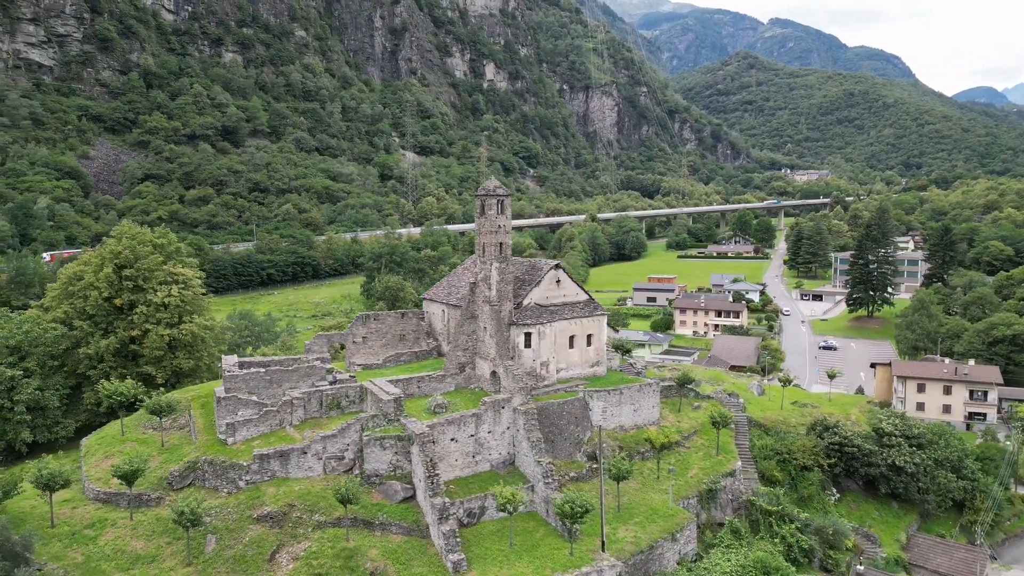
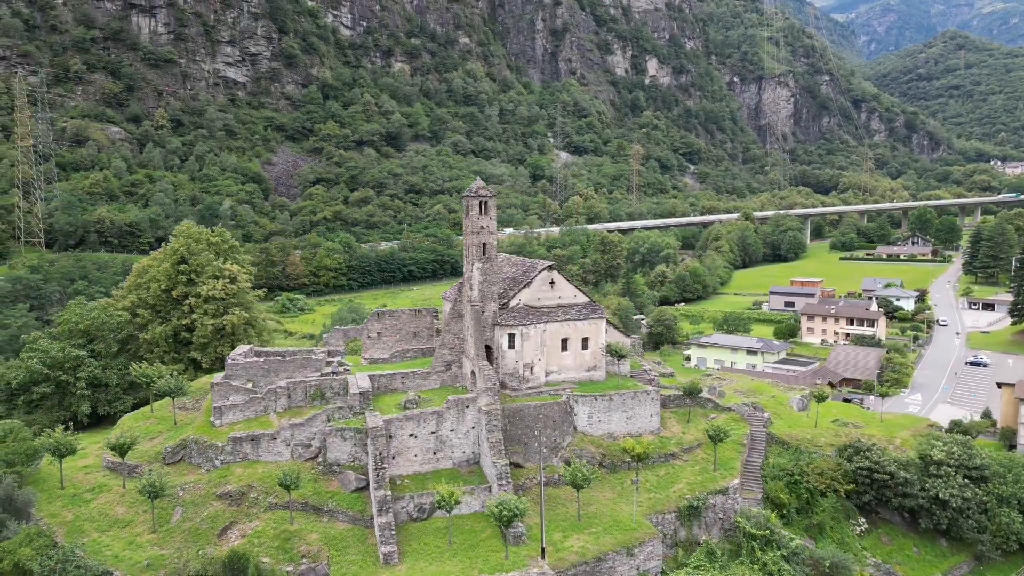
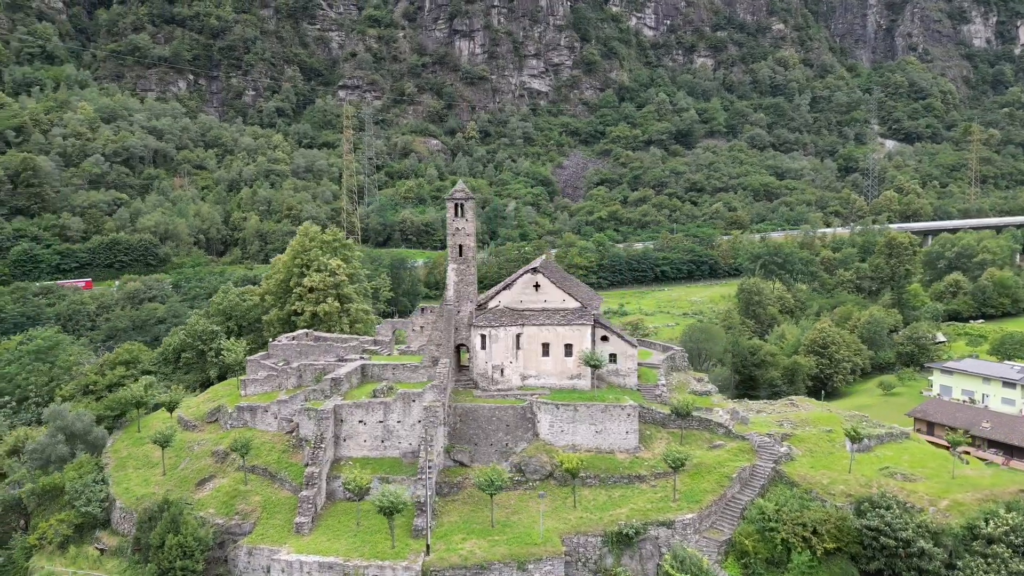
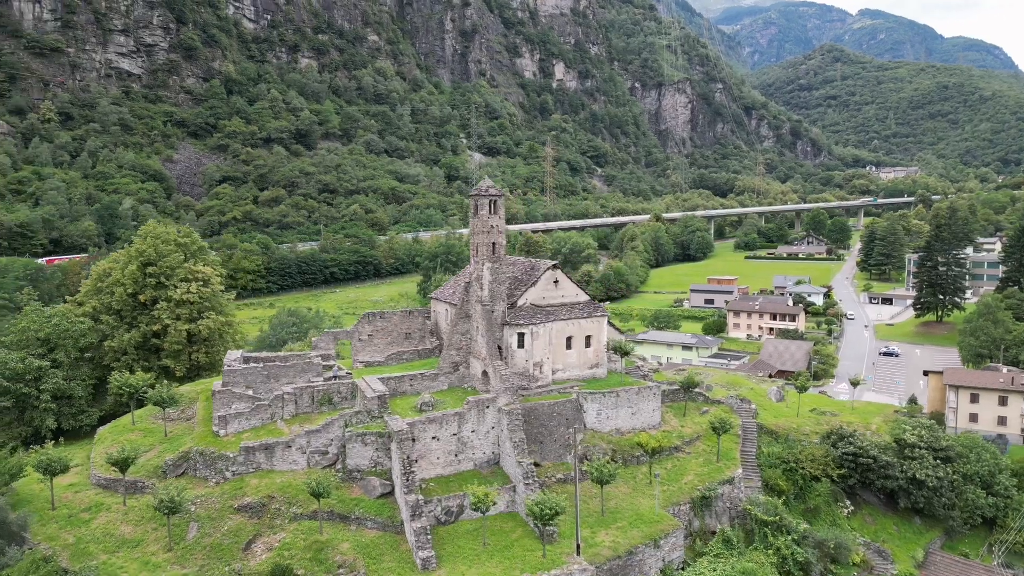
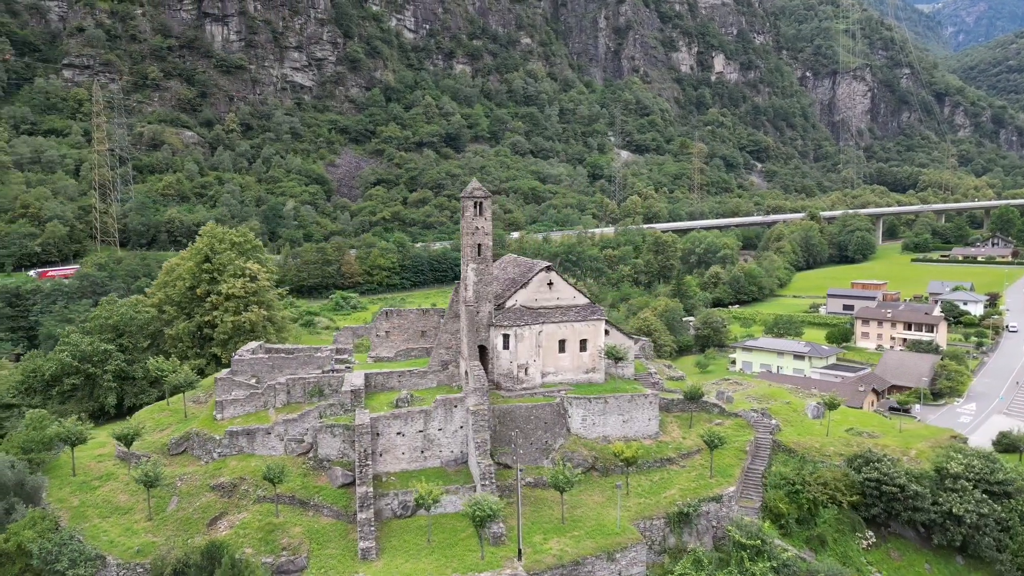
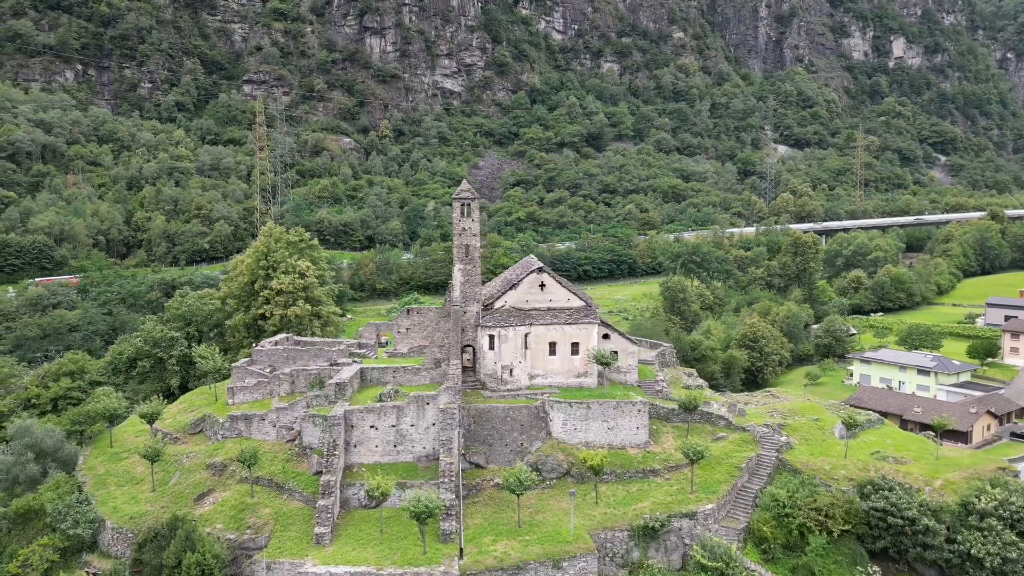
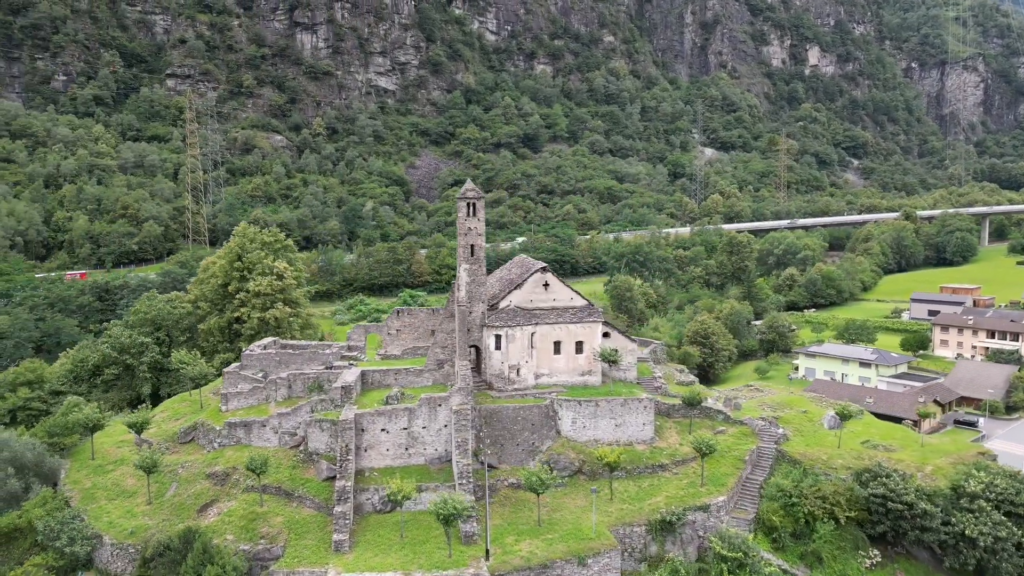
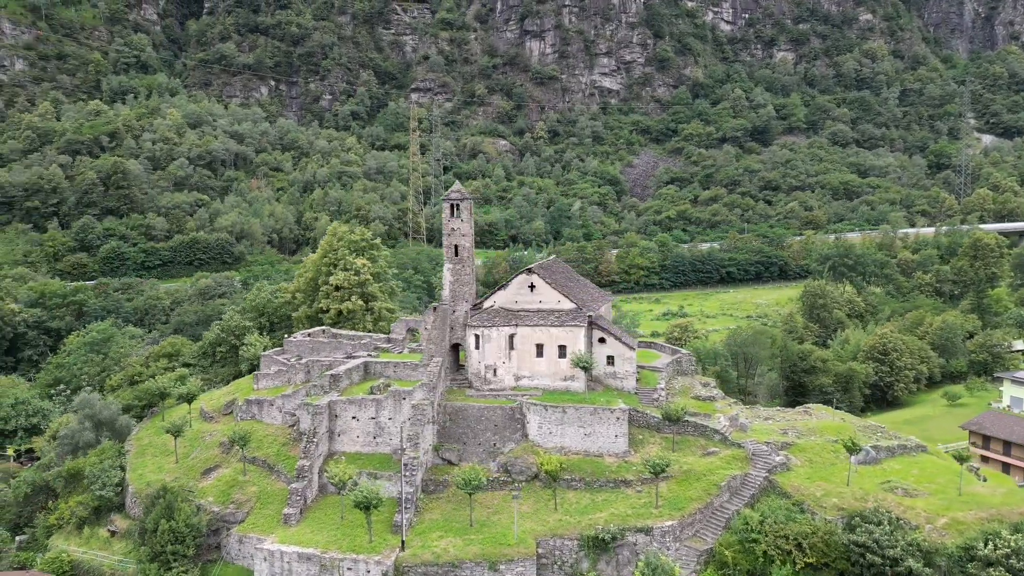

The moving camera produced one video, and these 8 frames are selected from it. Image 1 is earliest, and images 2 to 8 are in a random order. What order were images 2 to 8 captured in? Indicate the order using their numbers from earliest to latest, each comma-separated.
4, 2, 5, 7, 6, 3, 8
